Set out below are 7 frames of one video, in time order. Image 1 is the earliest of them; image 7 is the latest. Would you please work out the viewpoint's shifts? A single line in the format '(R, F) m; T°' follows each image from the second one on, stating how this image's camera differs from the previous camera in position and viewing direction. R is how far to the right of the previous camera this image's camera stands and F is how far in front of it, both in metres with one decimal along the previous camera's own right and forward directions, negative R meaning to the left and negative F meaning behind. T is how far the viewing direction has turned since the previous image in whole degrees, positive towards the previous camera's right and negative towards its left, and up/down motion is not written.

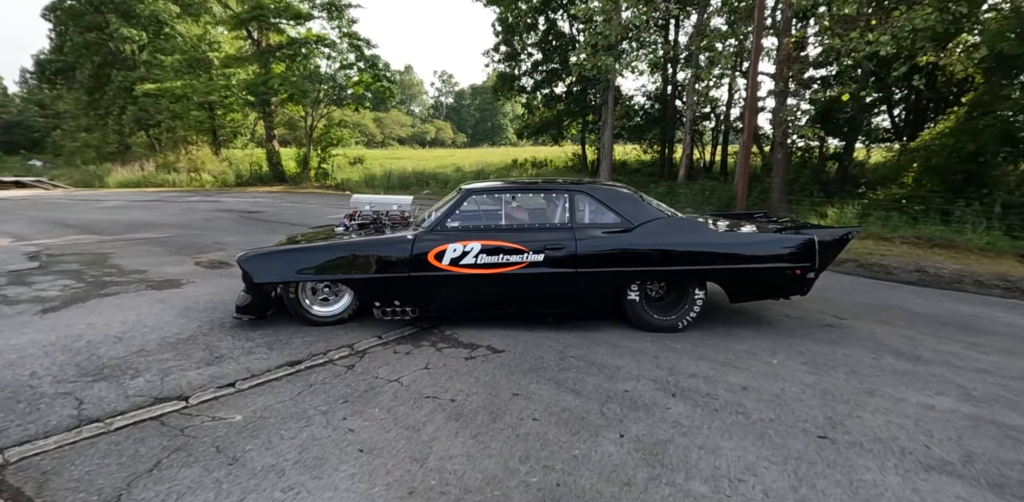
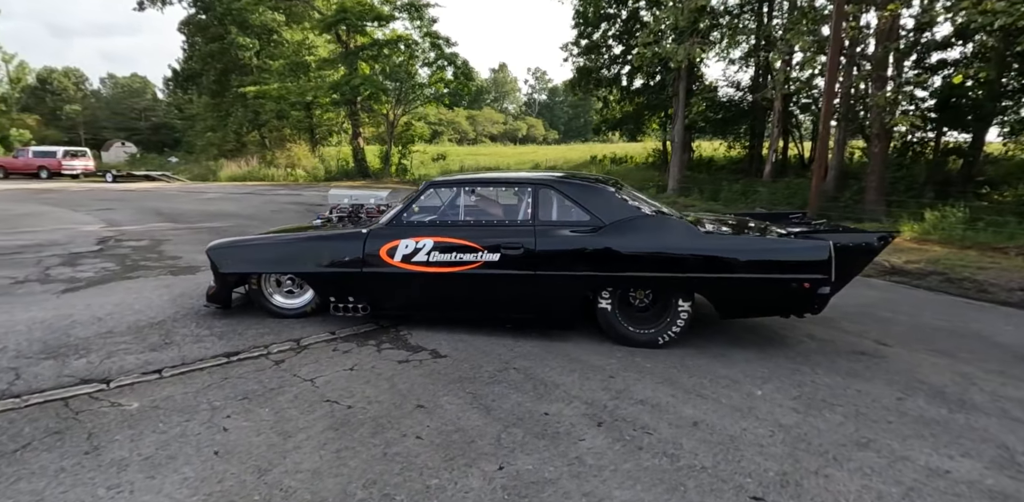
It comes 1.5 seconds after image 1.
(+1.1, +0.5) m; -11°
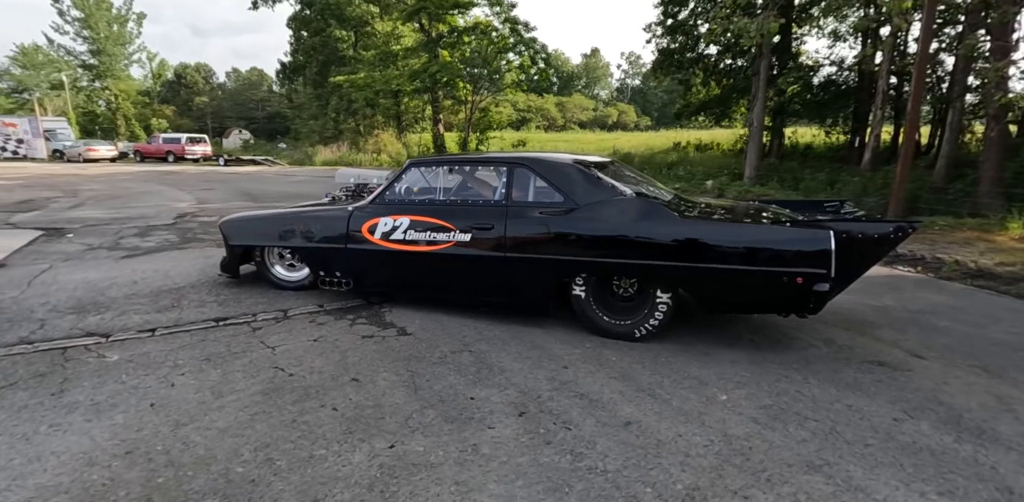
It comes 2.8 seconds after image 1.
(+0.9, +0.2) m; -10°
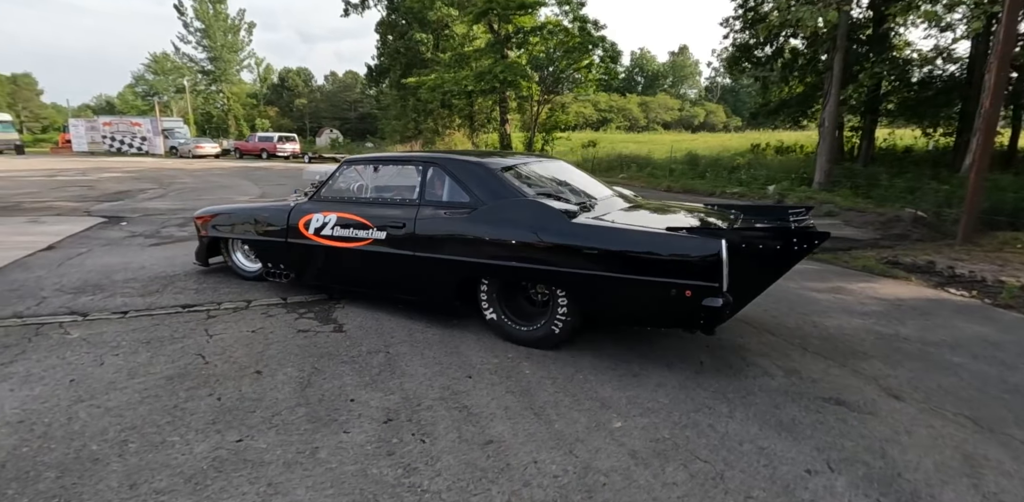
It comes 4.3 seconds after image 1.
(+1.1, +0.2) m; -9°
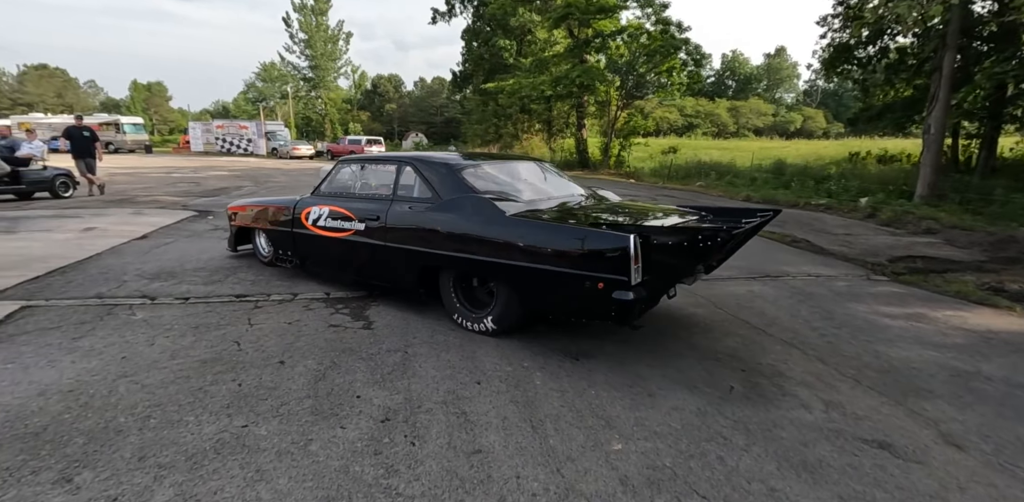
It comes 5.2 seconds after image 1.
(+0.4, +0.1) m; -9°
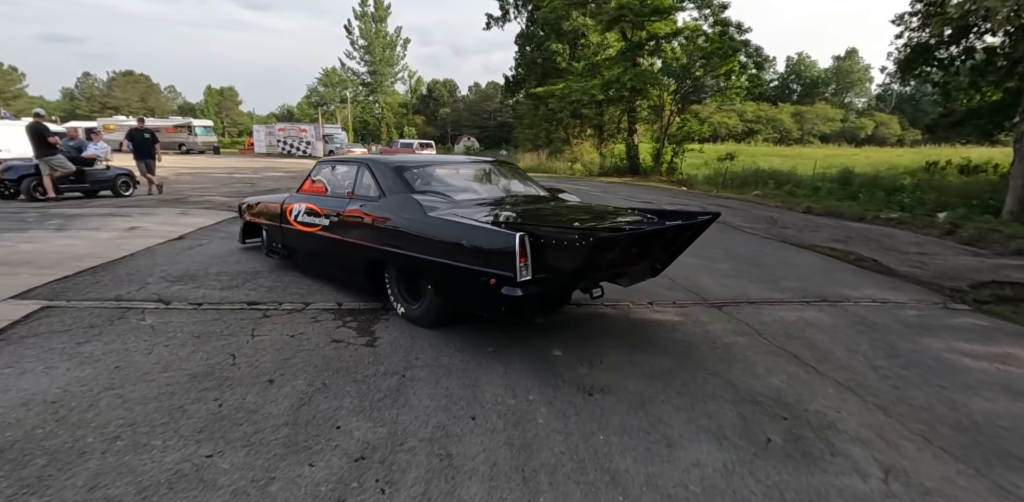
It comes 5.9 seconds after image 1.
(+0.3, +0.4) m; -6°
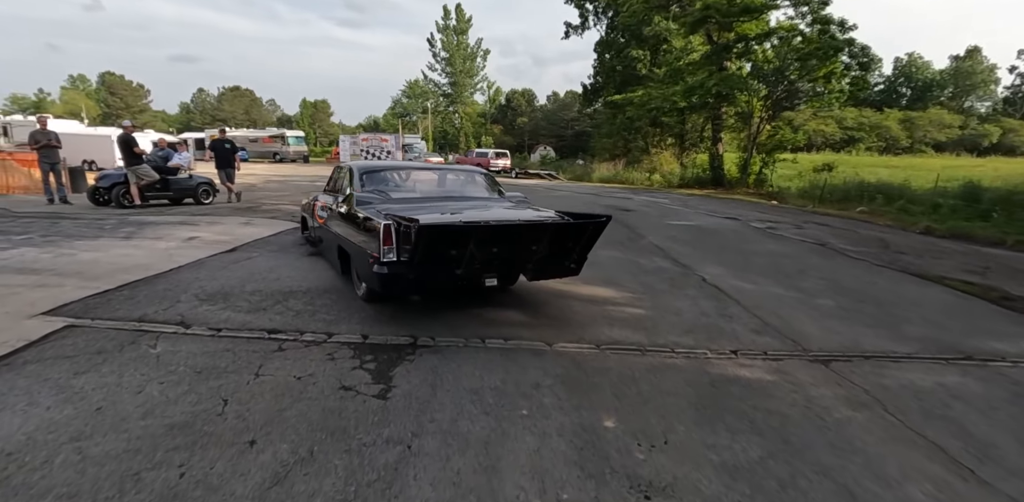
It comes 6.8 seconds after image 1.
(+0.2, +0.7) m; -8°
